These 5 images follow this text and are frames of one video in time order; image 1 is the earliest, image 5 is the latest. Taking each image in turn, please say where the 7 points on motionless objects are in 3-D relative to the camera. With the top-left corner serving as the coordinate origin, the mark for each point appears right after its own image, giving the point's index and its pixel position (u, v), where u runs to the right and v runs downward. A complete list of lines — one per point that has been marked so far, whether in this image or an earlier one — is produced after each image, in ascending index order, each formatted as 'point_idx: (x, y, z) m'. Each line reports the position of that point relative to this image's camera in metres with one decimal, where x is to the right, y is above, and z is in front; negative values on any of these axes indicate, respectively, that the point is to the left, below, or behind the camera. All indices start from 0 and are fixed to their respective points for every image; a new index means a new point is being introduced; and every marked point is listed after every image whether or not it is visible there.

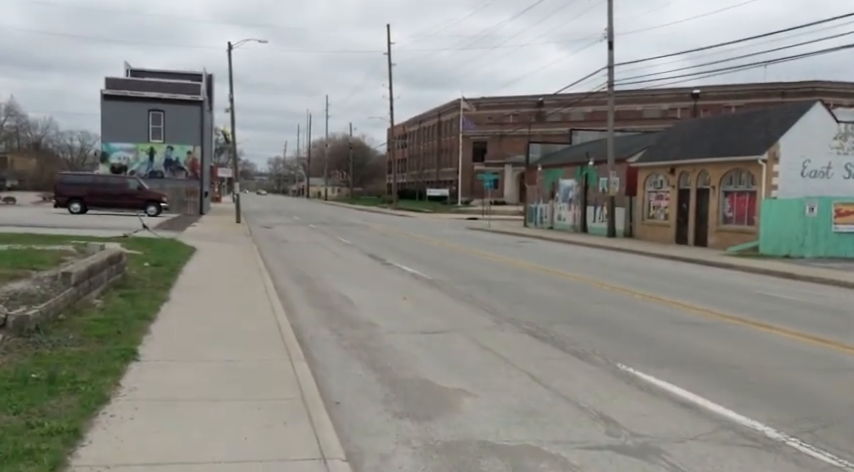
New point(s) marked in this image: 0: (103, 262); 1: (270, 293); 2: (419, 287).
0: (-4.8, -0.4, +12.4) m
1: (-2.5, -0.9, +13.2) m
2: (-0.1, -1.0, +15.7) m
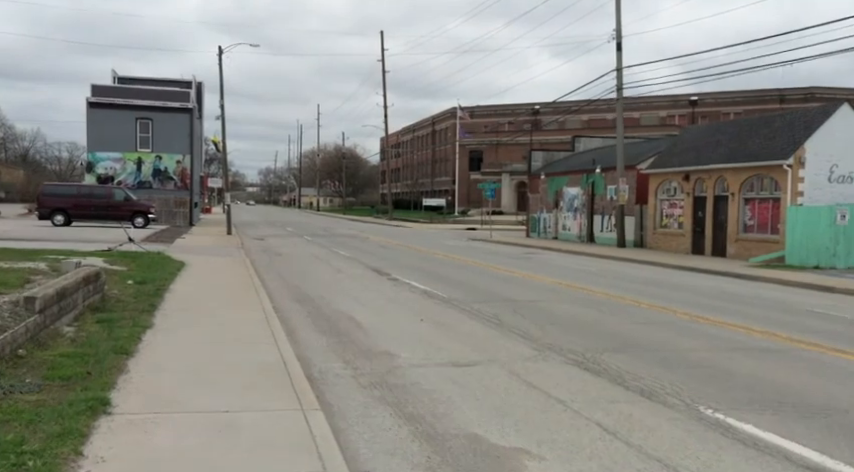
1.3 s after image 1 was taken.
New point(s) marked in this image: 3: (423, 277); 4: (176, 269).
0: (-4.5, -0.6, +10.8) m
1: (-2.2, -1.1, +11.6) m
2: (+0.1, -1.2, +14.1) m
3: (-0.1, -1.0, +19.8) m
4: (-5.6, -0.7, +18.6) m
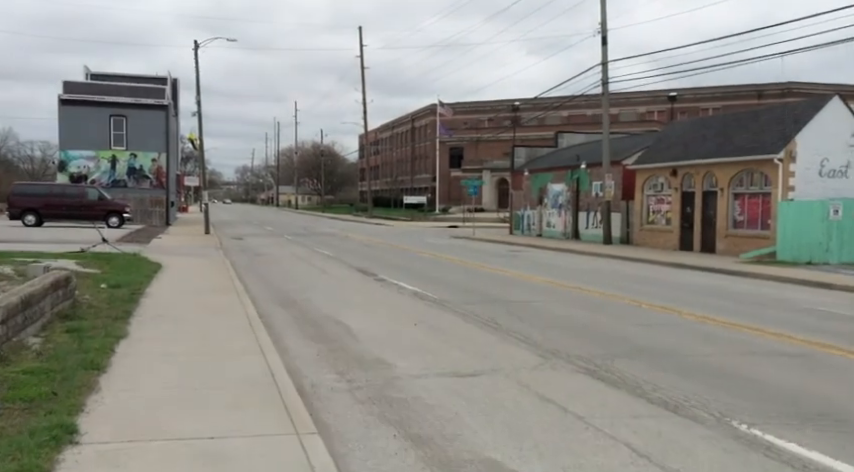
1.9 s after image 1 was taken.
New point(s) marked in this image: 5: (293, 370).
0: (-4.5, -0.6, +9.9) m
1: (-2.2, -1.1, +10.8) m
2: (0.0, -1.2, +13.4) m
3: (-0.4, -0.9, +19.1) m
4: (-5.8, -0.7, +17.8) m
5: (-1.4, -1.4, +8.6) m
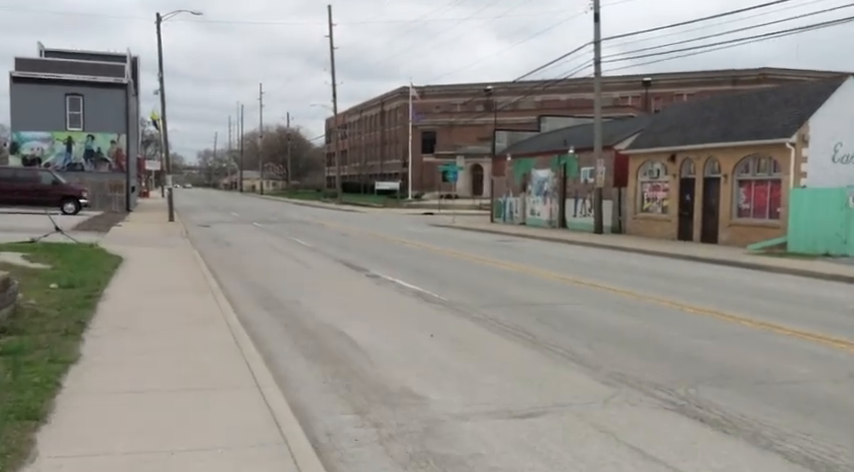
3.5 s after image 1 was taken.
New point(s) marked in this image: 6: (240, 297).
0: (-4.2, -0.6, +7.8) m
1: (-2.0, -1.1, +8.8) m
2: (+0.2, -1.1, +11.4) m
3: (-0.4, -0.7, +17.1) m
4: (-5.9, -0.6, +15.6) m
5: (-1.0, -1.3, +6.6) m
6: (-2.9, -0.9, +12.9) m
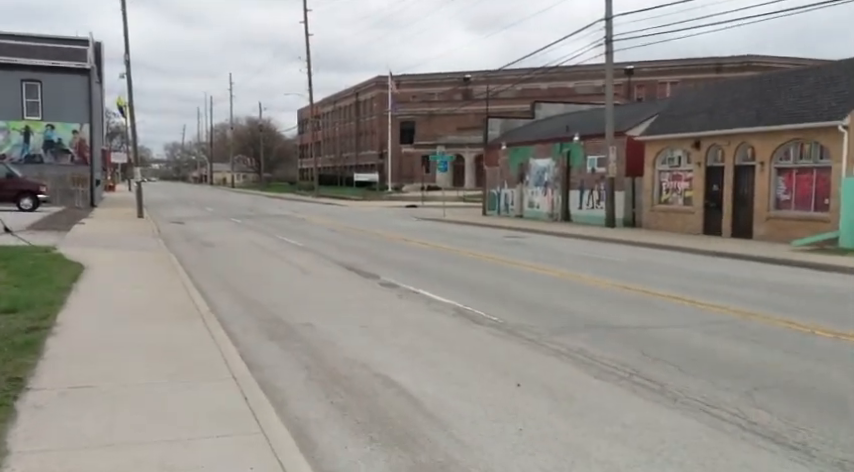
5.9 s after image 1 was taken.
0: (-3.4, -0.7, +4.8) m
1: (-1.2, -1.2, +5.9) m
2: (+0.8, -1.1, +8.6) m
3: (0.0, -0.7, +14.3) m
4: (-5.4, -0.6, +12.6) m
5: (-0.2, -1.5, +3.8) m
6: (-2.3, -1.0, +10.0) m
